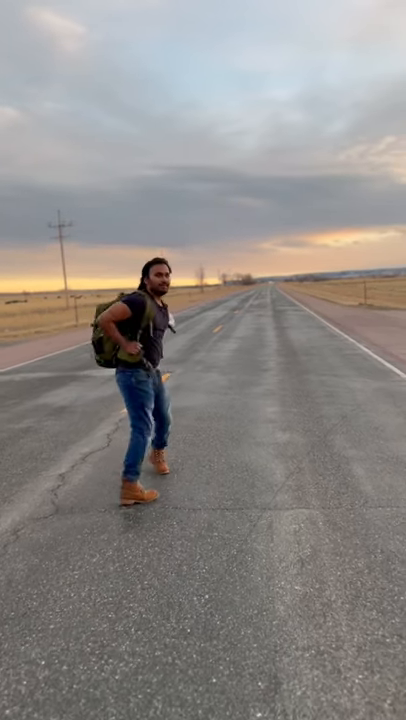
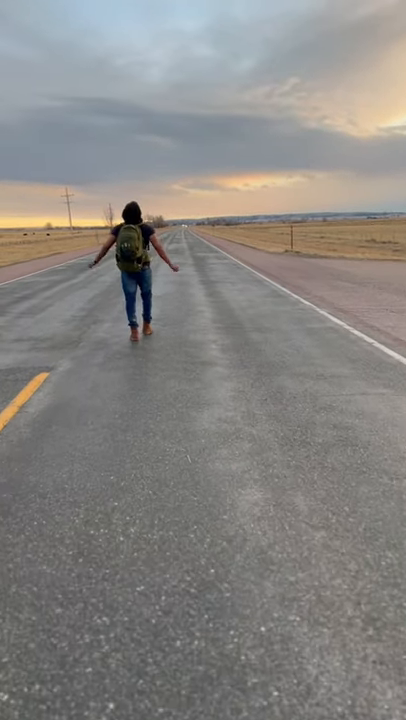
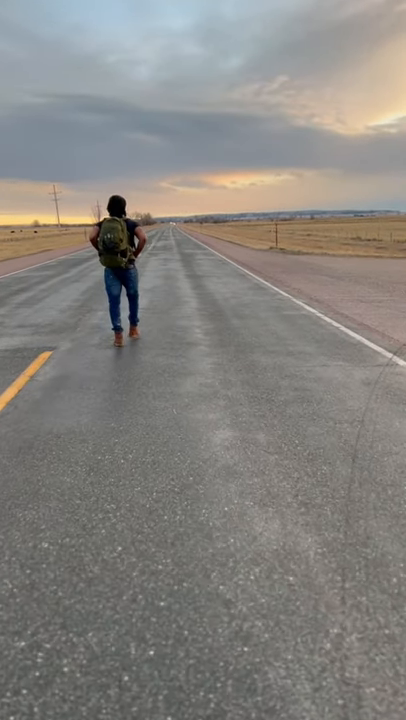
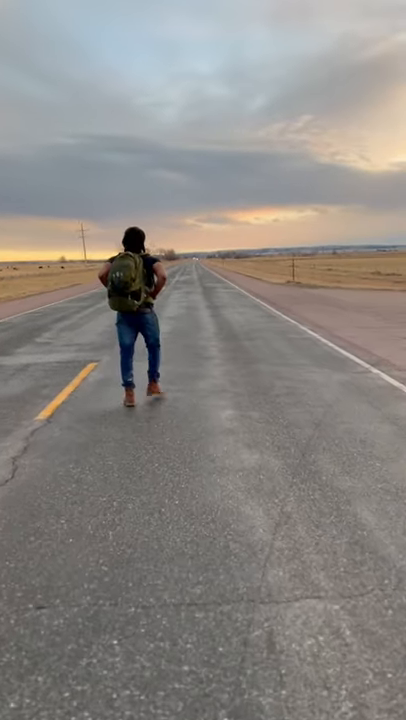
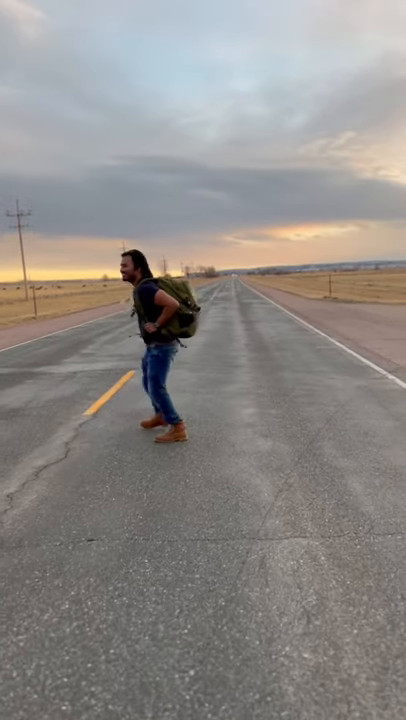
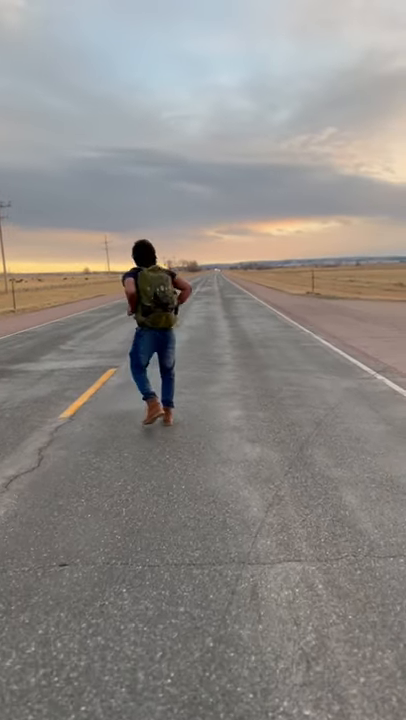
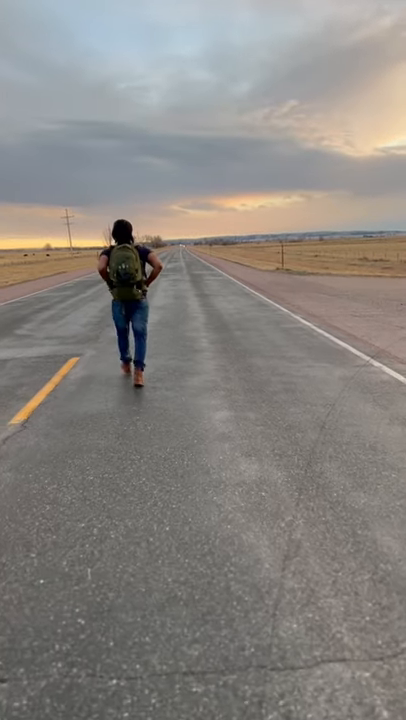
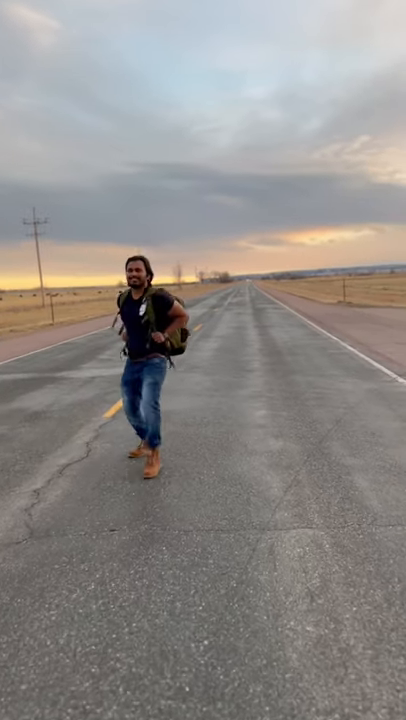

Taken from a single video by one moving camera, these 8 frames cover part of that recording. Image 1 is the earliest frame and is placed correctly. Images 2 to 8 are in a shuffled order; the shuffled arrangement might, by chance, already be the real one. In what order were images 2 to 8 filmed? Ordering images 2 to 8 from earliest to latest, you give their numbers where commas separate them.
8, 5, 6, 4, 7, 3, 2
